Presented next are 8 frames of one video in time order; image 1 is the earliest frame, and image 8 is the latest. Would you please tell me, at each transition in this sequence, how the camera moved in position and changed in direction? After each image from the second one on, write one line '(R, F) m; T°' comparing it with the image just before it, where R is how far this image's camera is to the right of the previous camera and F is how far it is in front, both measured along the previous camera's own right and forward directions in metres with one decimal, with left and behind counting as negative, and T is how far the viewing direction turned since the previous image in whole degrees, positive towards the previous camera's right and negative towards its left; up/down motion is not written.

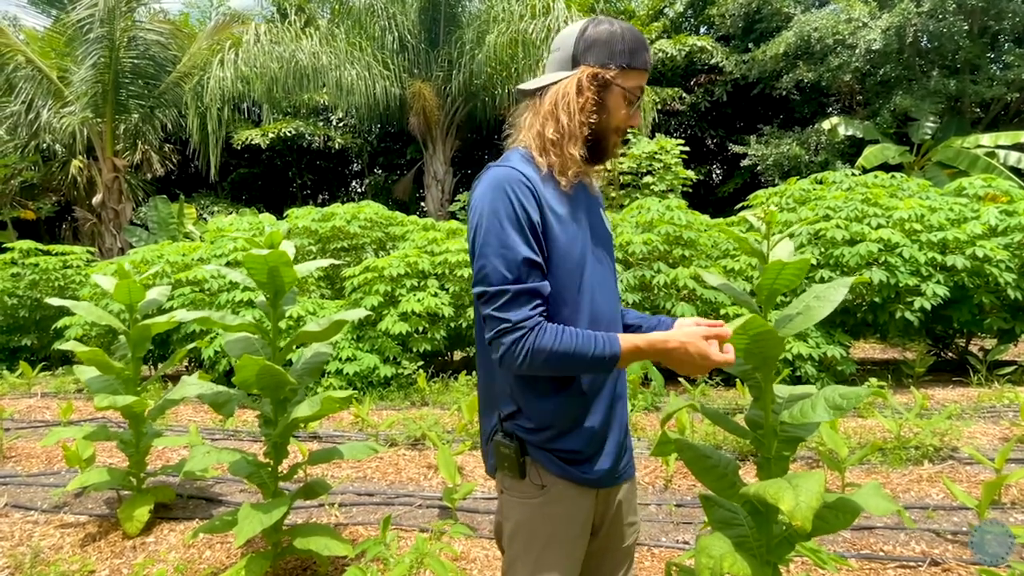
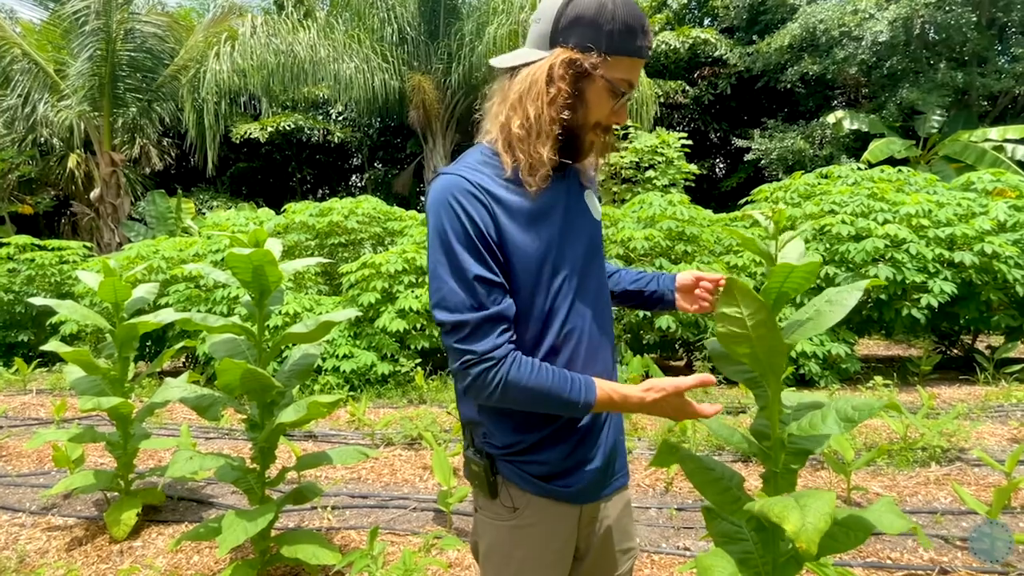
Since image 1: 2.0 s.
(0.0, +0.1) m; 0°
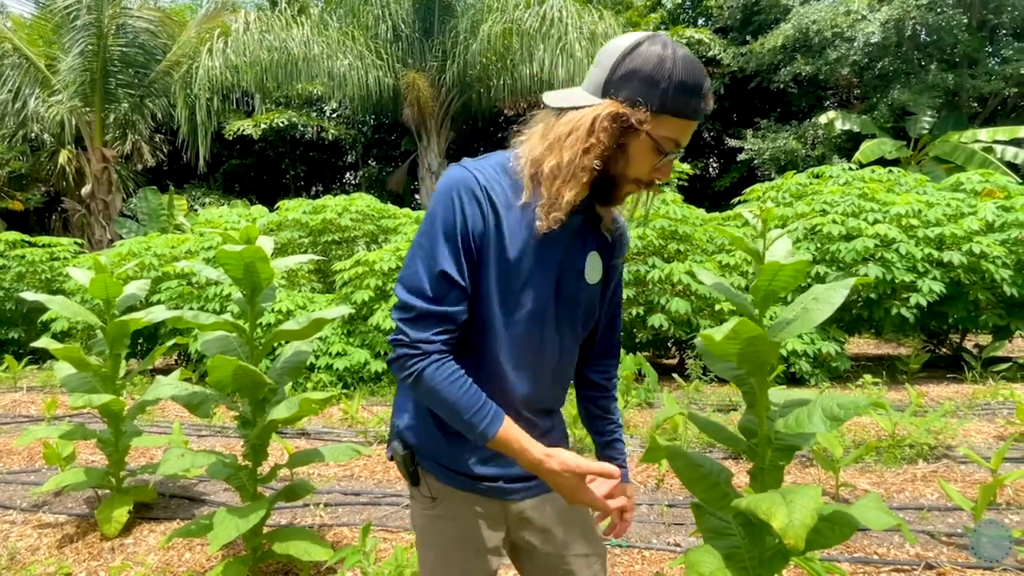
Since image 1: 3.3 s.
(0.0, 0.0) m; +1°
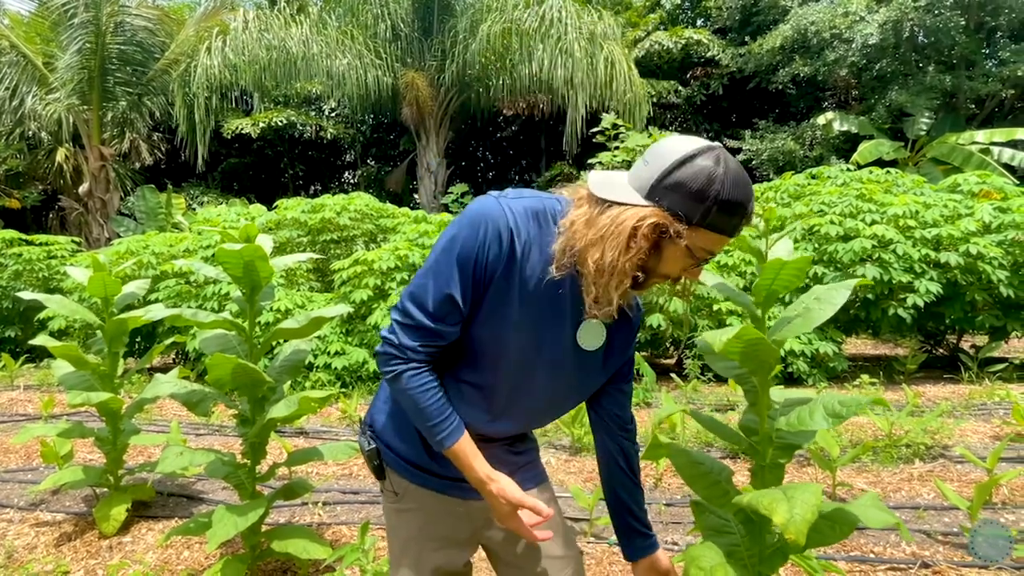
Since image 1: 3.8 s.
(0.0, 0.0) m; 0°
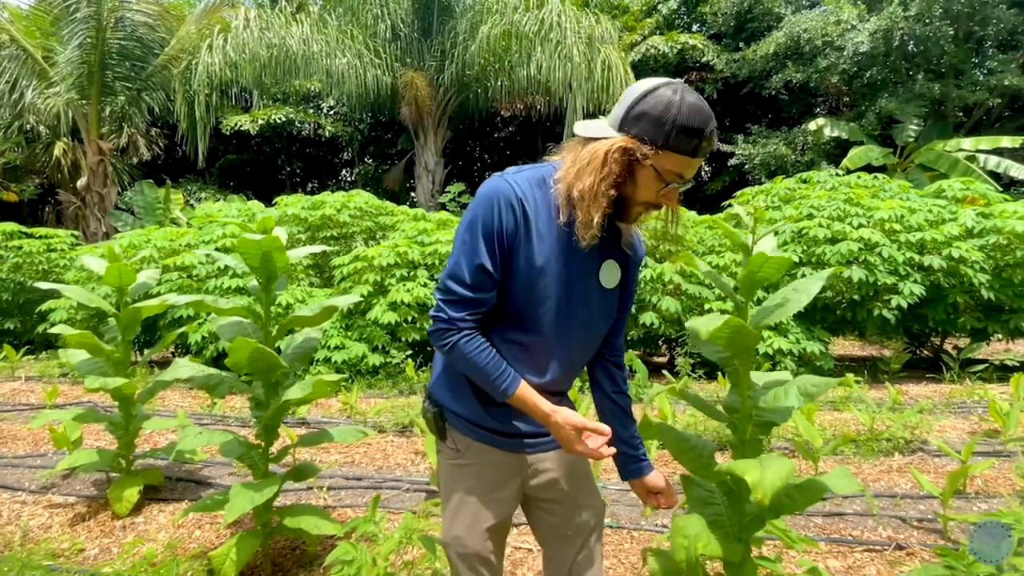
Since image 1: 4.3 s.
(0.0, -0.2) m; +1°
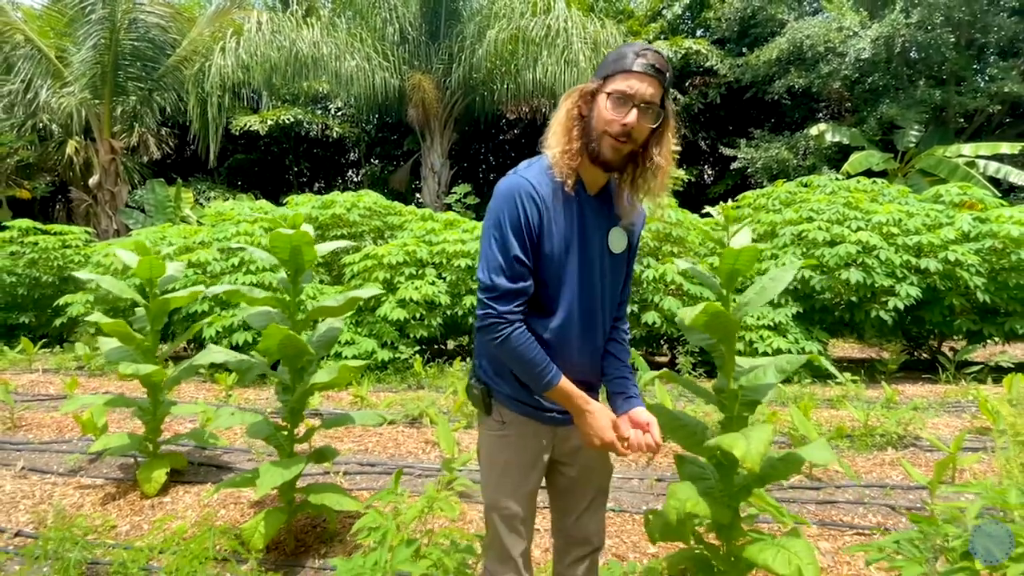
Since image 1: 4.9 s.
(0.0, -0.2) m; 0°
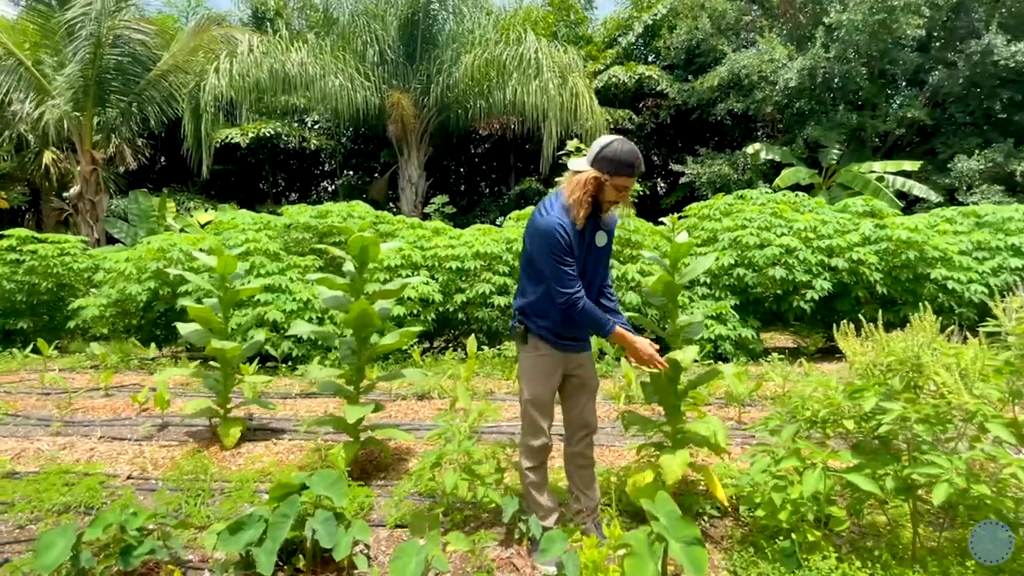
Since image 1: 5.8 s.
(-0.3, -1.1) m; +4°
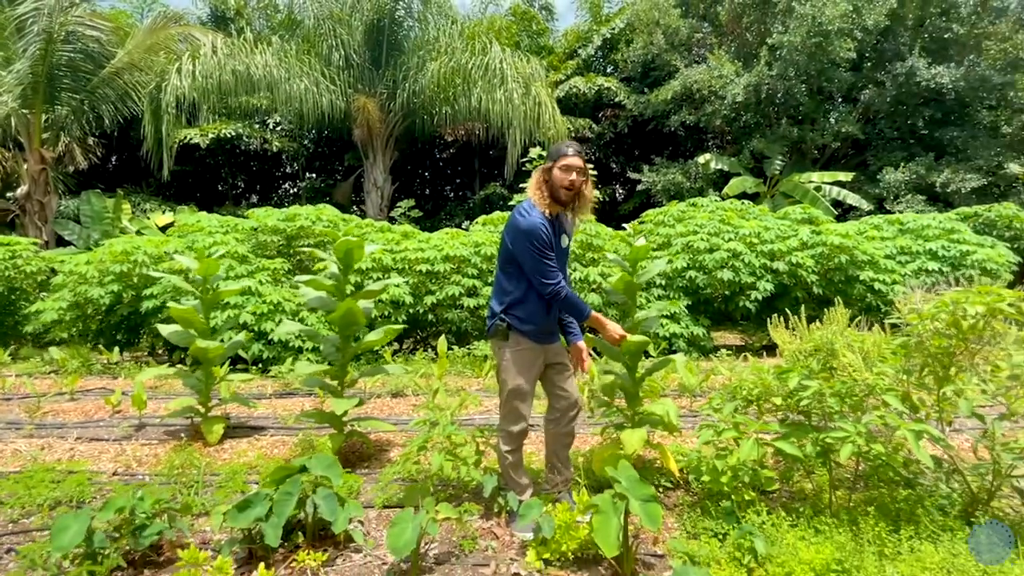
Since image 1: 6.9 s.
(-0.1, -0.4) m; +4°
